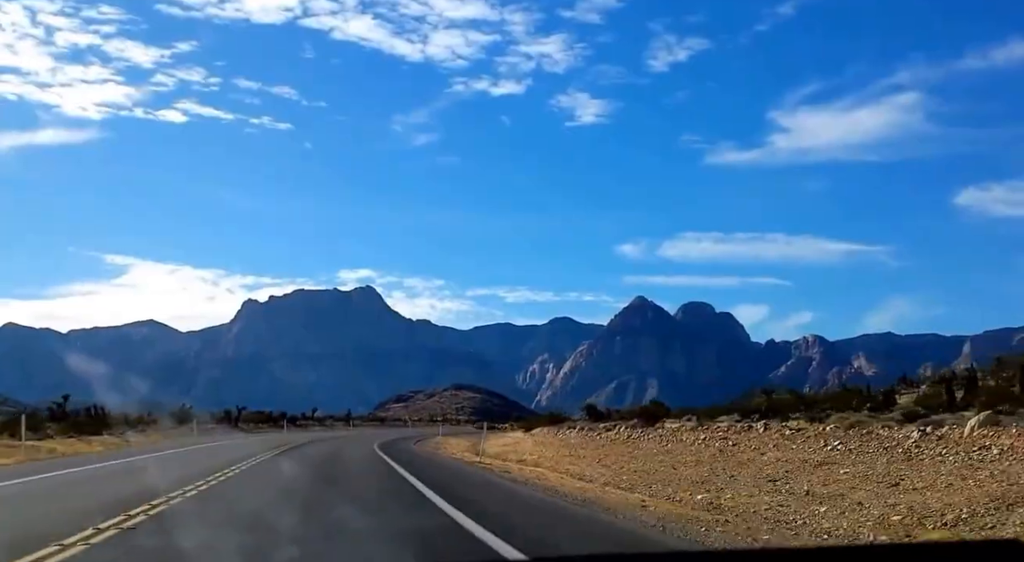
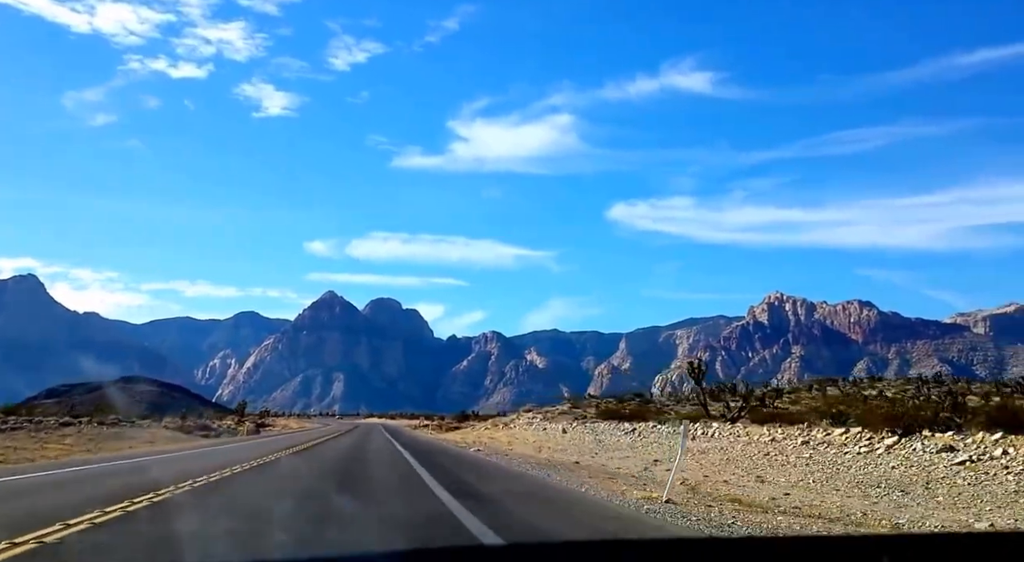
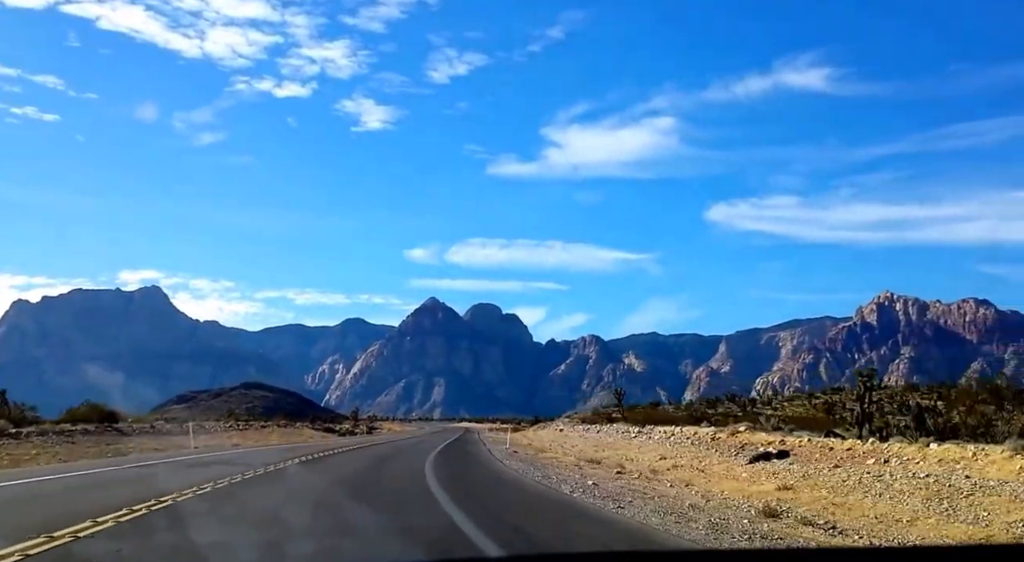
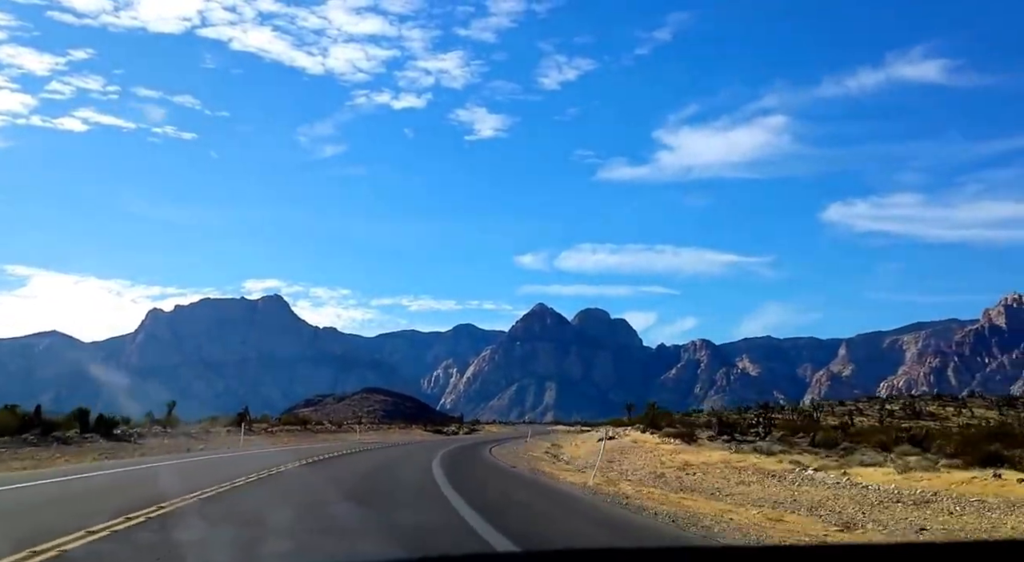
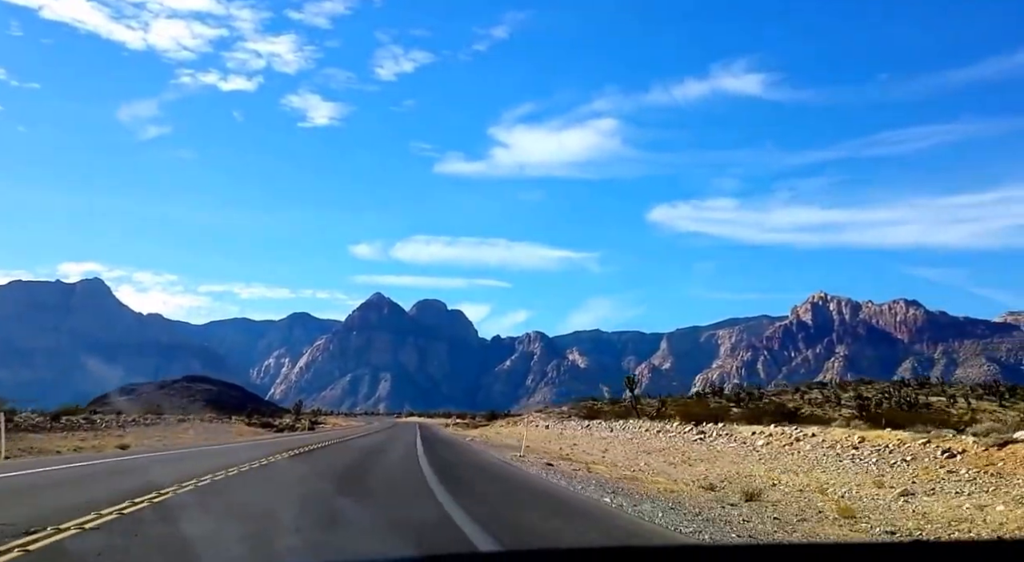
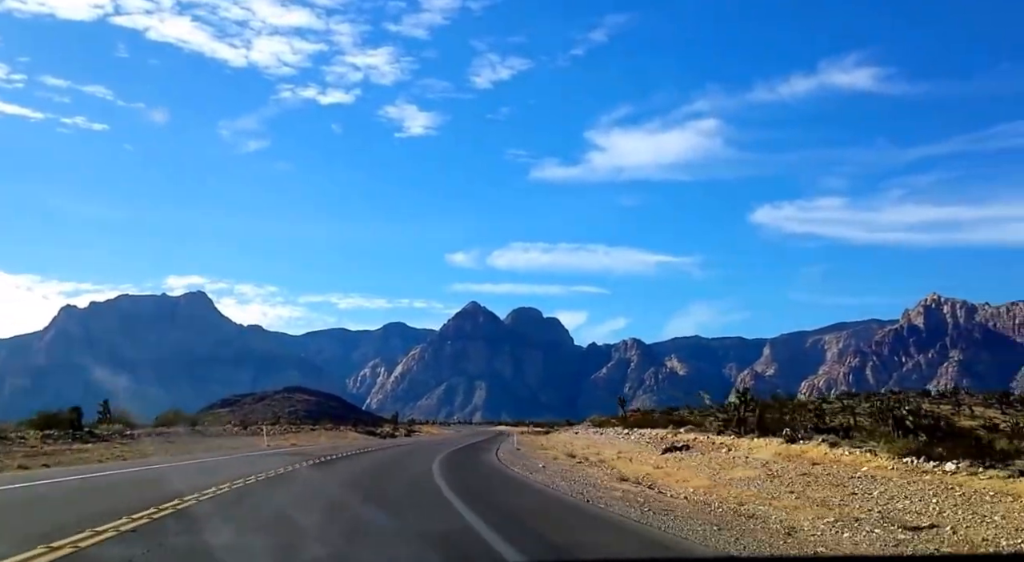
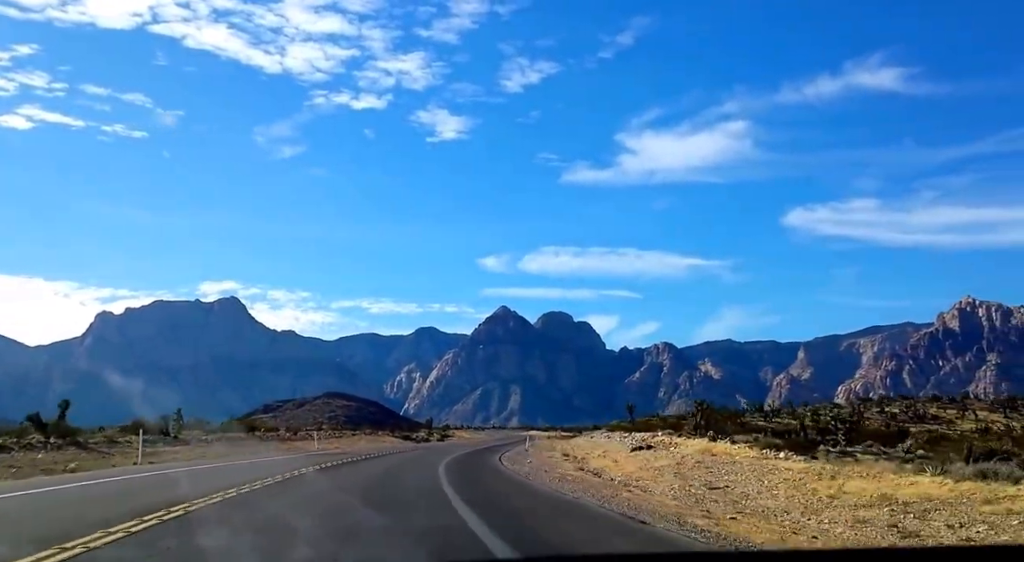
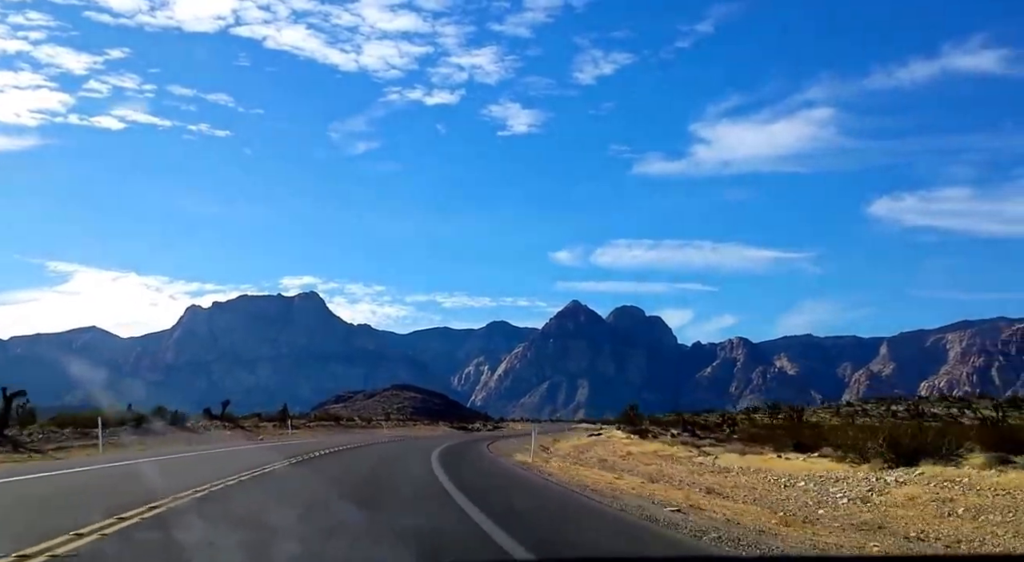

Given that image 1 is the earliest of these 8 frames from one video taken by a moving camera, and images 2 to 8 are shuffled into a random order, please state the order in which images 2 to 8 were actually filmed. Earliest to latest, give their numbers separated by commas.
8, 4, 7, 6, 3, 5, 2
